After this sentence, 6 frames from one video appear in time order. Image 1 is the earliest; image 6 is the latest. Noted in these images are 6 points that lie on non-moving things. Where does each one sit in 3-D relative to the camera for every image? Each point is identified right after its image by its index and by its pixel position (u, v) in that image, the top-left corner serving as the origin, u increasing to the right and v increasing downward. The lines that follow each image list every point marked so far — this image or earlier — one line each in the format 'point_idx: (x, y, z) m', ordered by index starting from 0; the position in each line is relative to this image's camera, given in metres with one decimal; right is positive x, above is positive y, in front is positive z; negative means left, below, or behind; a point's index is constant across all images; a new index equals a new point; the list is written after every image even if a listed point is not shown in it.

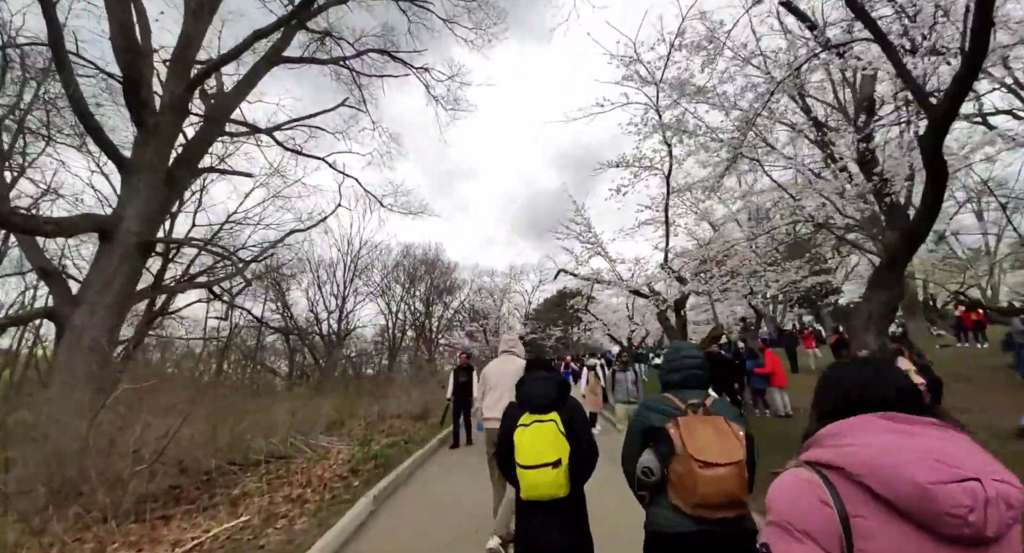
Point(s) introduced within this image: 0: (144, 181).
0: (-4.7, +1.3, +5.5) m
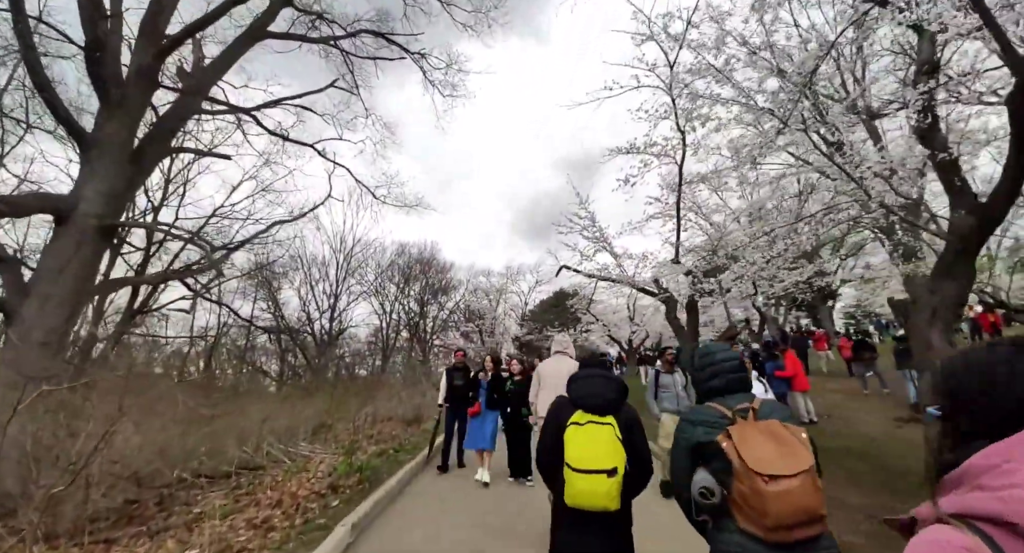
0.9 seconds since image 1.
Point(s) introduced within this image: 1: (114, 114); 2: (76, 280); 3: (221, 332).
0: (-4.7, +1.4, +5.1) m
1: (-4.7, +1.9, +5.2) m
2: (-4.8, -0.1, +4.9) m
3: (-9.0, -1.7, +13.6) m
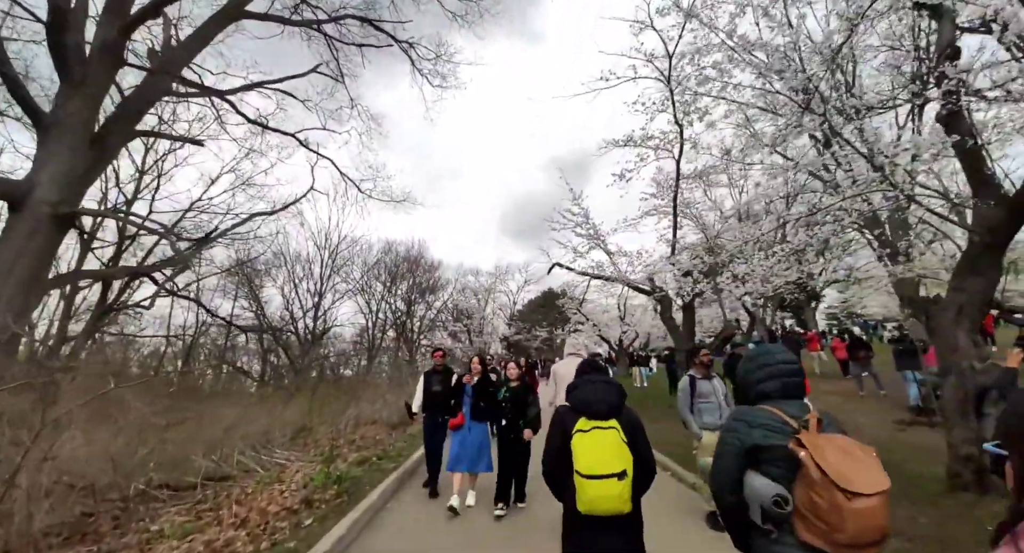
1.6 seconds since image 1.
0: (-4.7, +1.4, +4.7) m
1: (-4.8, +2.0, +4.9) m
2: (-4.9, 0.0, +4.6) m
3: (-9.3, -1.6, +13.2) m
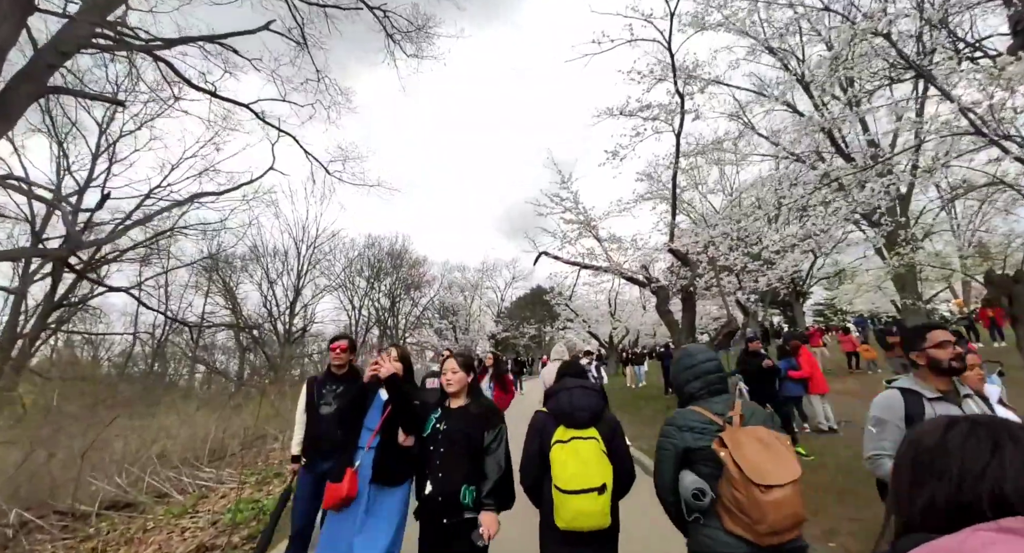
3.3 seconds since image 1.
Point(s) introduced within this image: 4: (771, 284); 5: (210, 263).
0: (-4.9, +1.6, +4.1) m
1: (-5.0, +2.1, +4.2) m
2: (-5.1, +0.1, +3.9) m
3: (-9.7, -1.5, +12.4) m
4: (+8.1, -0.2, +13.7) m
5: (-9.6, +0.3, +14.1) m
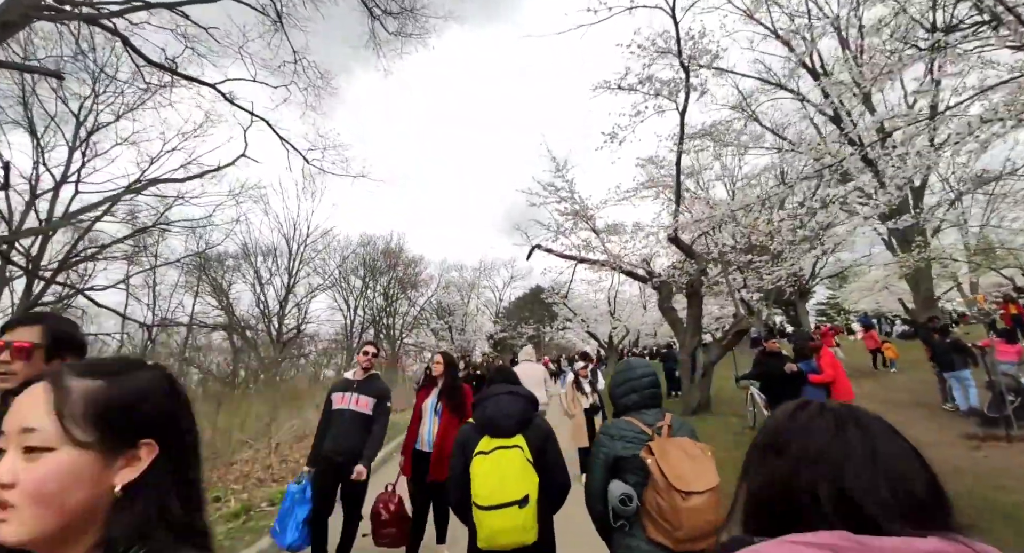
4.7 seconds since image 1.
0: (-5.0, +1.6, +3.7) m
1: (-5.1, +2.1, +3.8) m
2: (-5.2, +0.2, +3.5) m
3: (-9.8, -1.4, +12.0) m
4: (+8.0, -0.2, +13.3) m
5: (-9.7, +0.4, +13.7) m
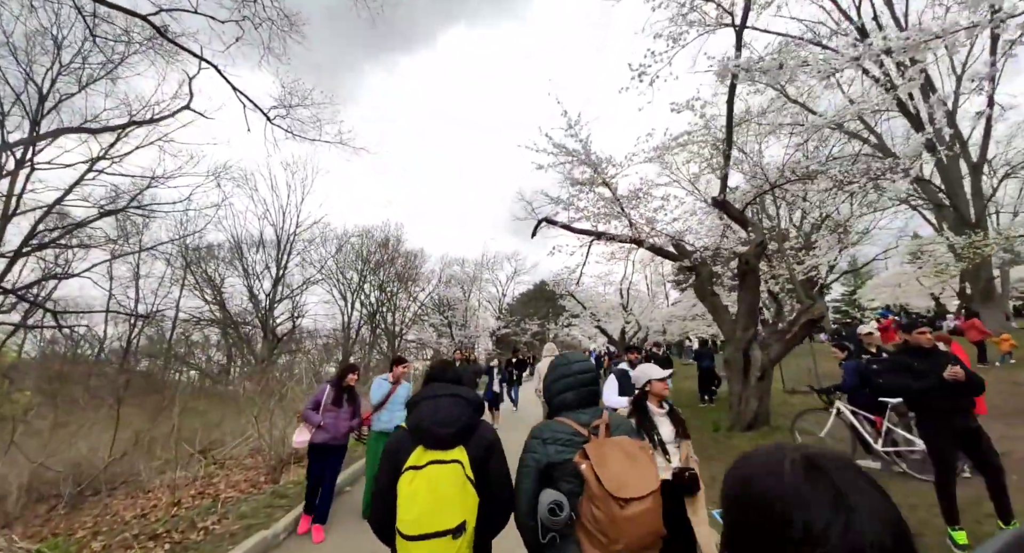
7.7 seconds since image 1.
0: (-5.0, +1.8, +2.8) m
1: (-5.1, +2.4, +2.9) m
2: (-5.2, +0.4, +2.6) m
3: (-9.7, -1.2, +11.2) m
4: (+8.0, 0.0, +12.3) m
5: (-9.6, +0.6, +12.8) m
